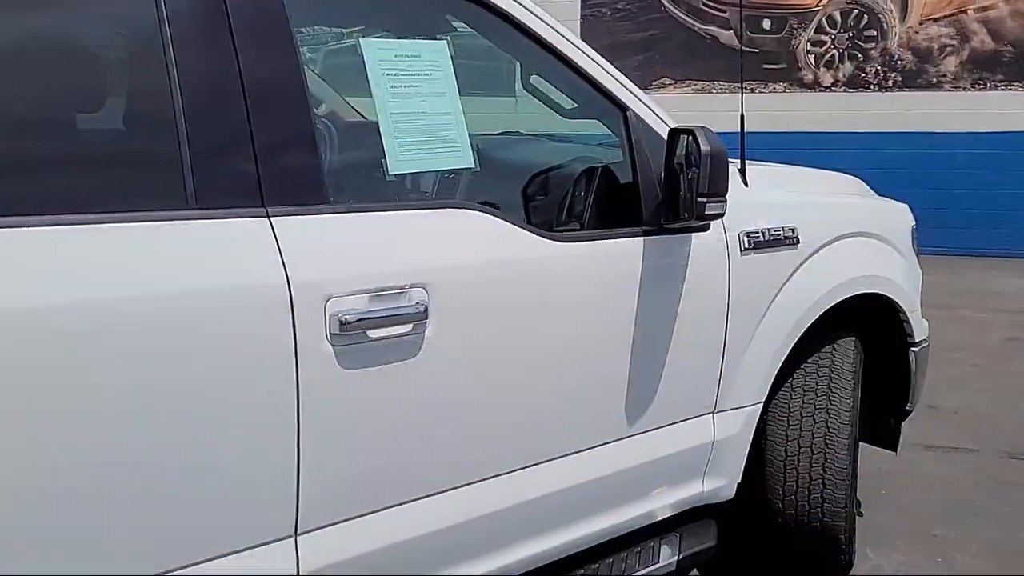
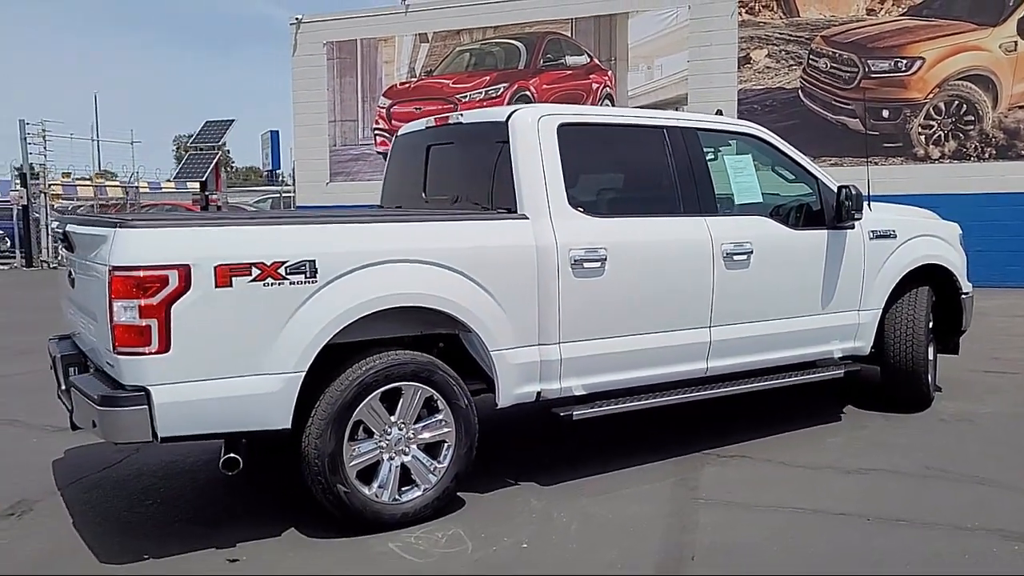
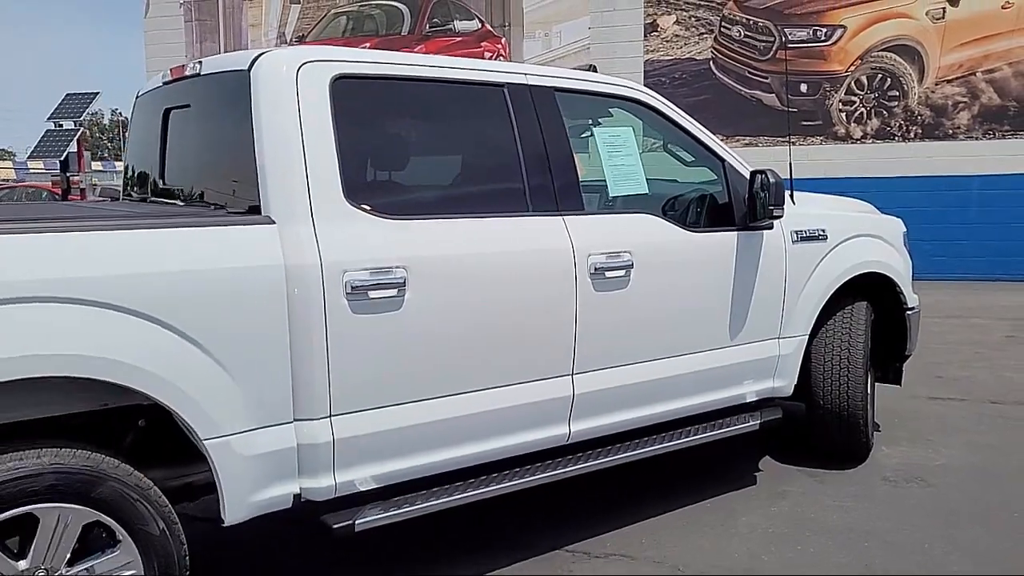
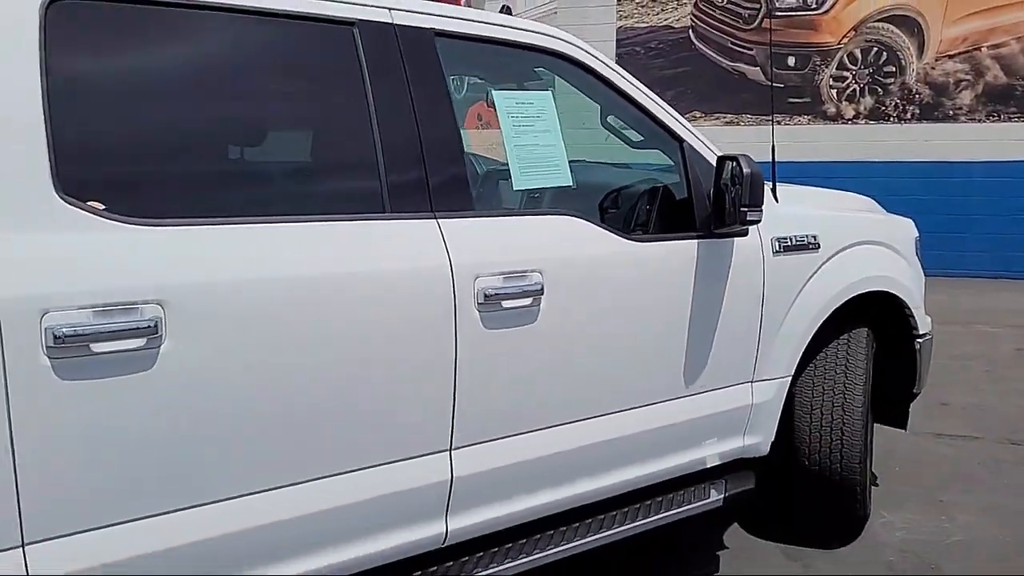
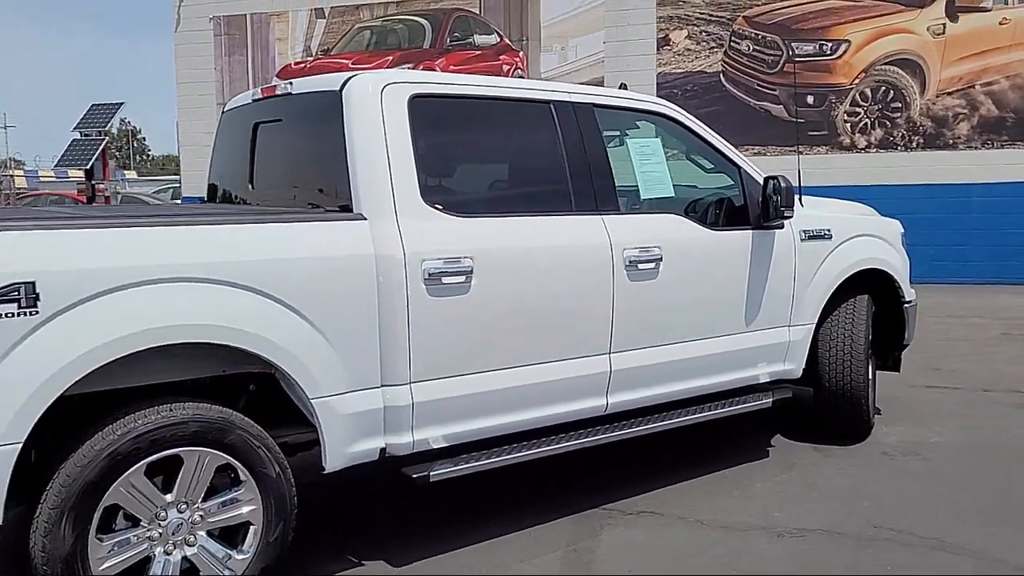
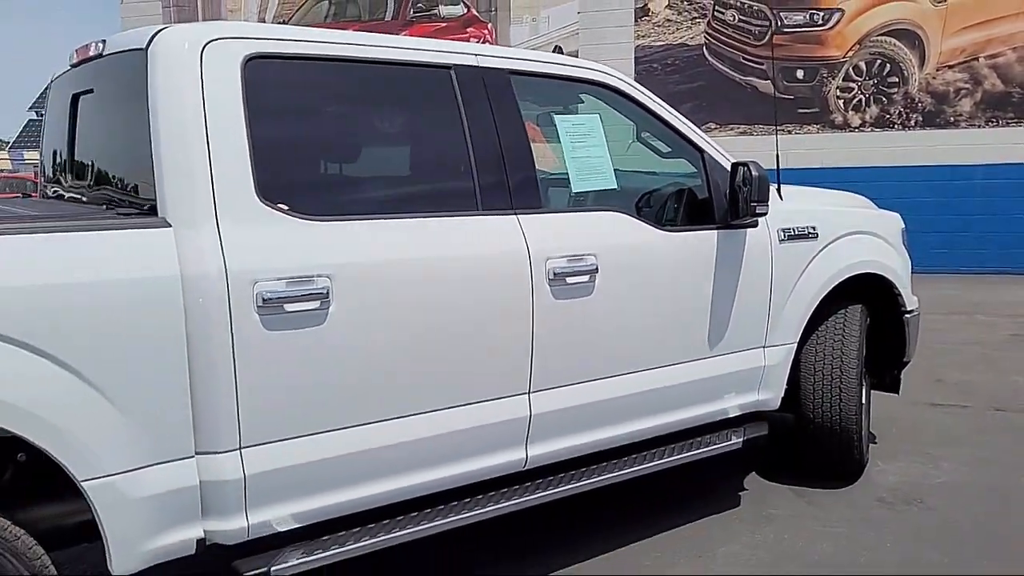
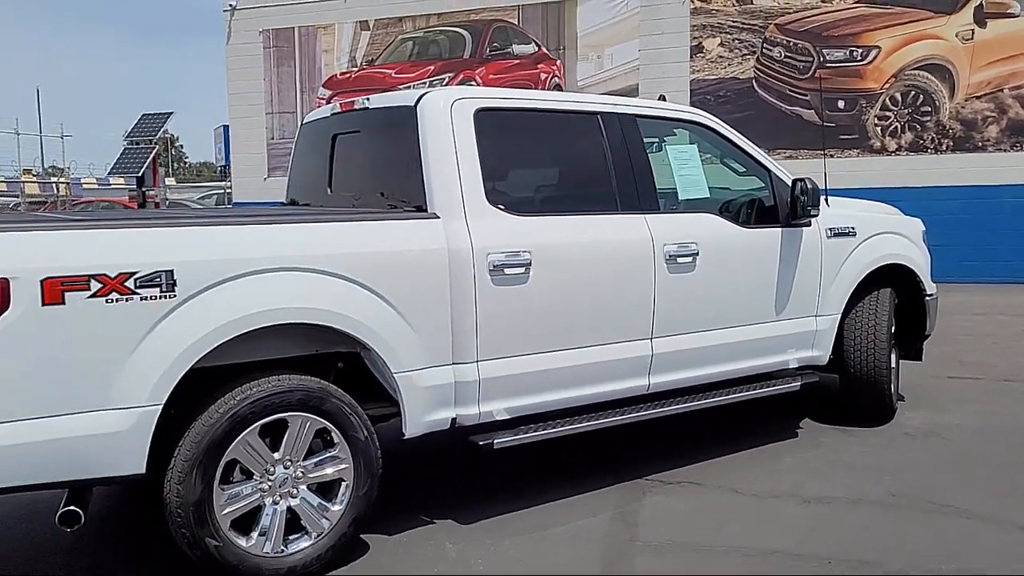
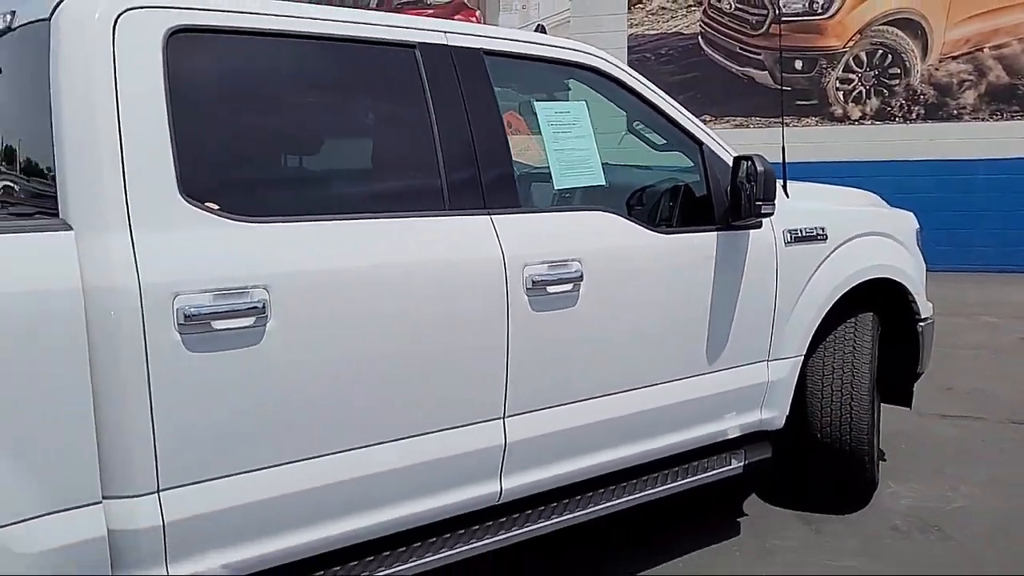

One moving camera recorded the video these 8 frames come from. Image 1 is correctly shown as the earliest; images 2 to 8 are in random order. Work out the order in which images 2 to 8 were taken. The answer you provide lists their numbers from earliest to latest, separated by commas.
4, 8, 6, 3, 5, 7, 2
